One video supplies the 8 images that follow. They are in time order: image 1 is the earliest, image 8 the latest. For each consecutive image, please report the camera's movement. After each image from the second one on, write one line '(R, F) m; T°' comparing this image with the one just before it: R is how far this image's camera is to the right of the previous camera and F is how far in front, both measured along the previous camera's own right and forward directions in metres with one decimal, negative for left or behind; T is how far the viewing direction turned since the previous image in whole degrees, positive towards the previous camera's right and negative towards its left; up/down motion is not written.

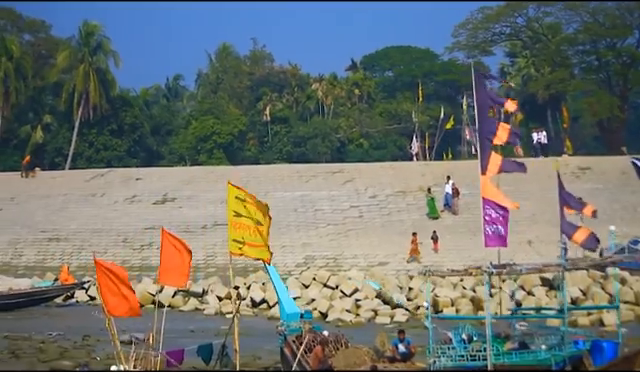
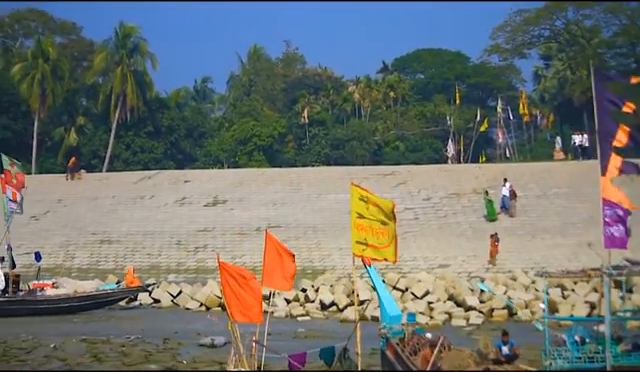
(-1.4, +0.2) m; 0°
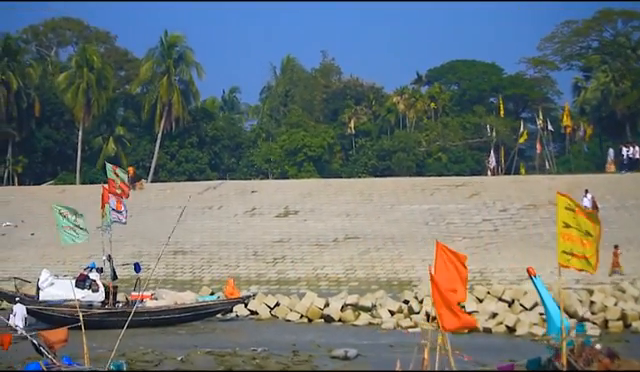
(-2.7, +0.3) m; +2°
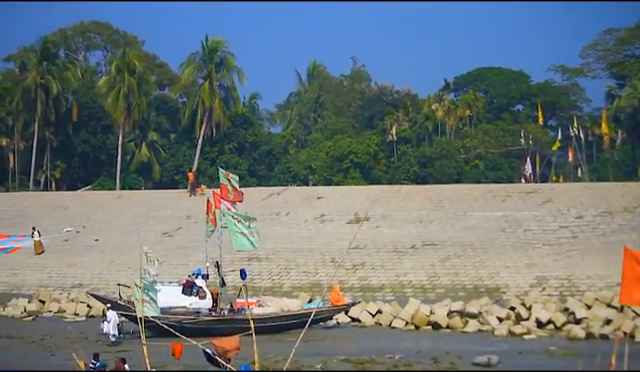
(-3.1, +0.3) m; +2°
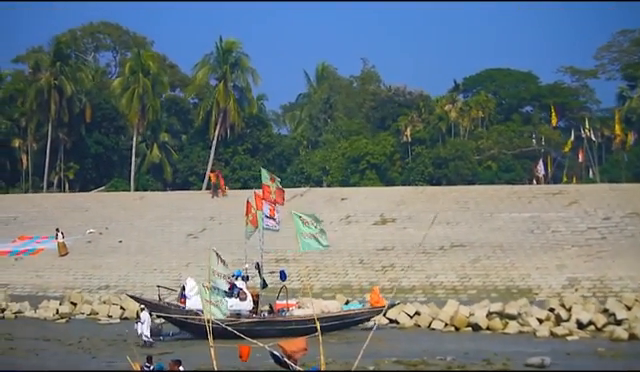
(-1.2, +0.1) m; +1°
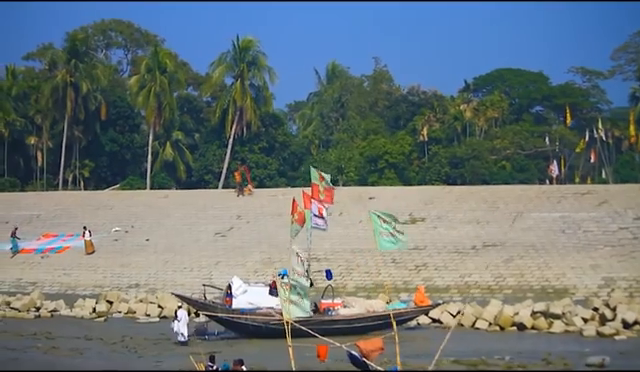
(-1.4, +0.1) m; +1°
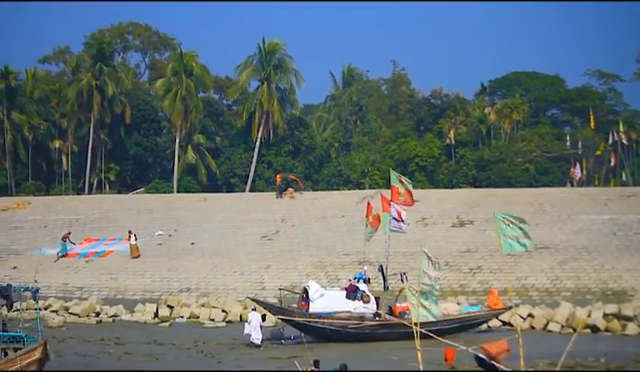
(-2.2, +0.2) m; +2°
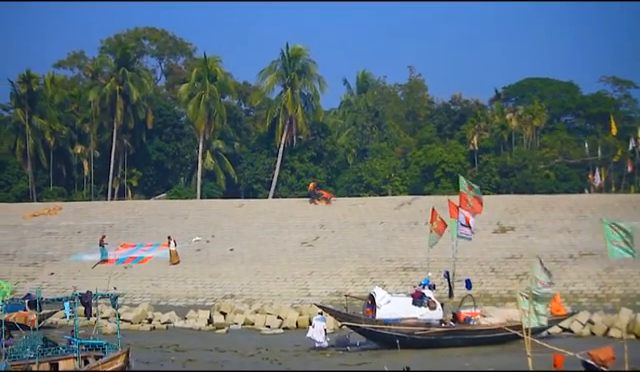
(-1.8, +0.1) m; +2°
